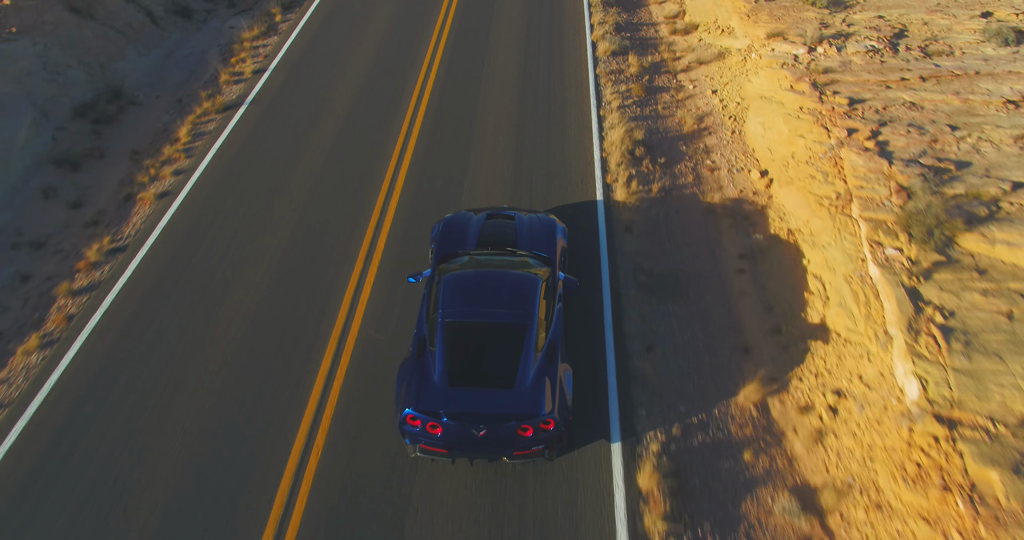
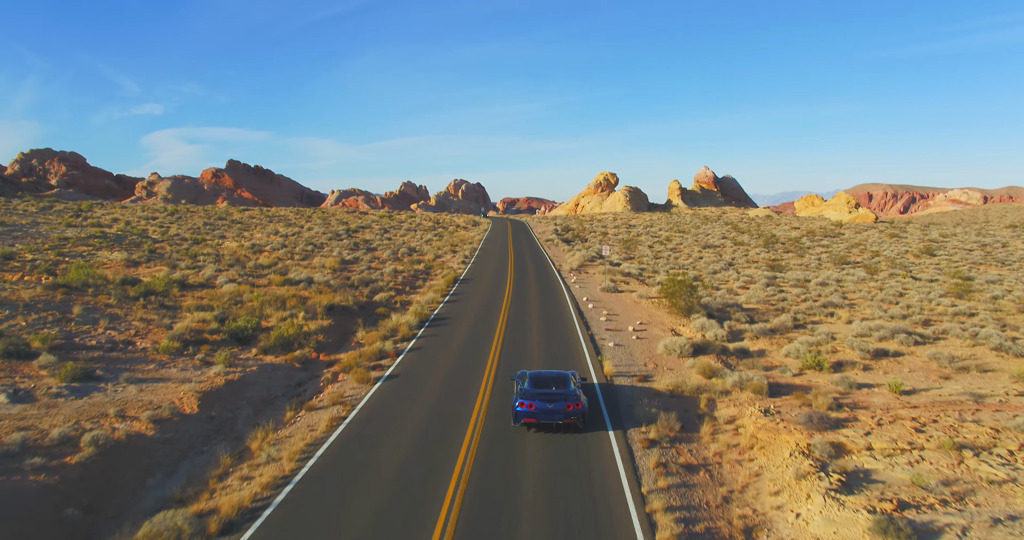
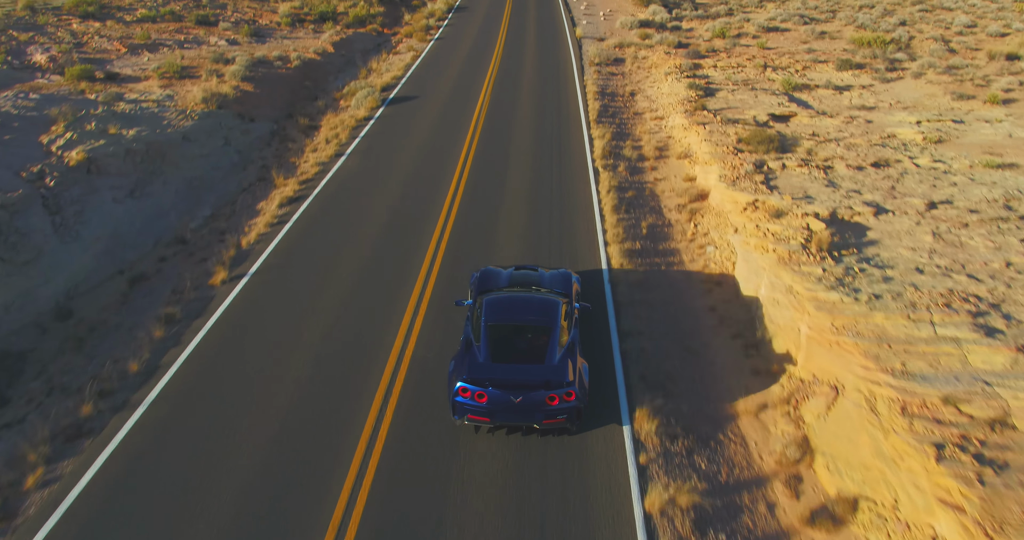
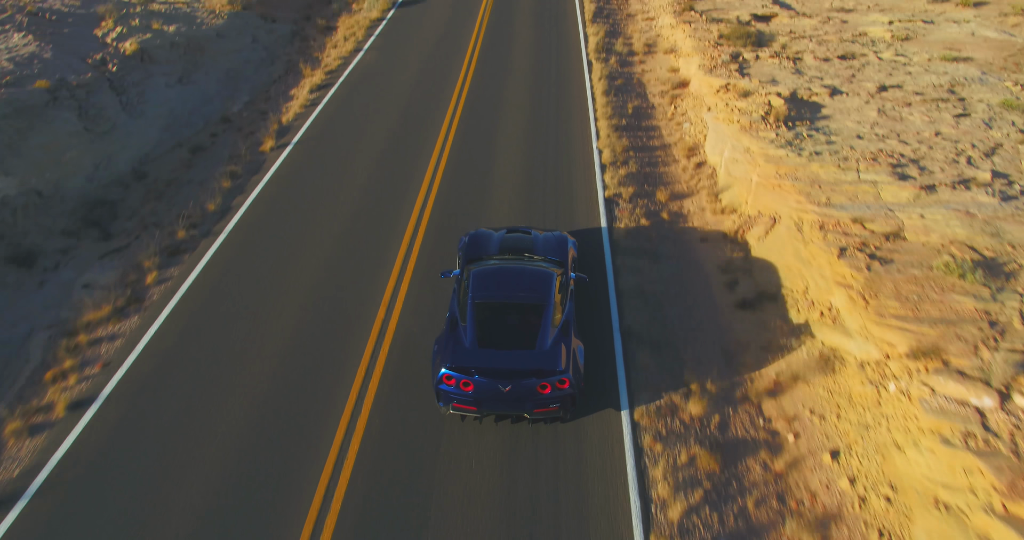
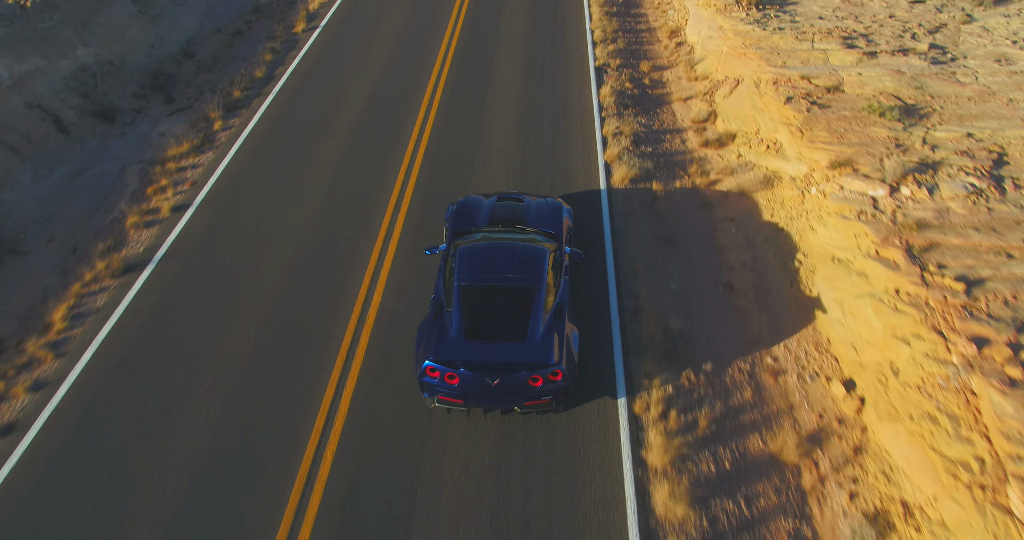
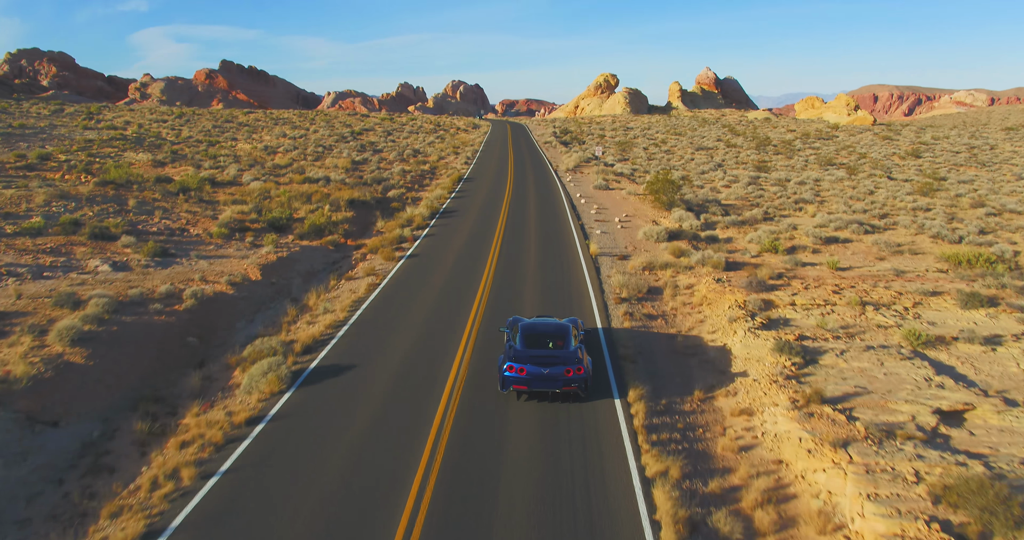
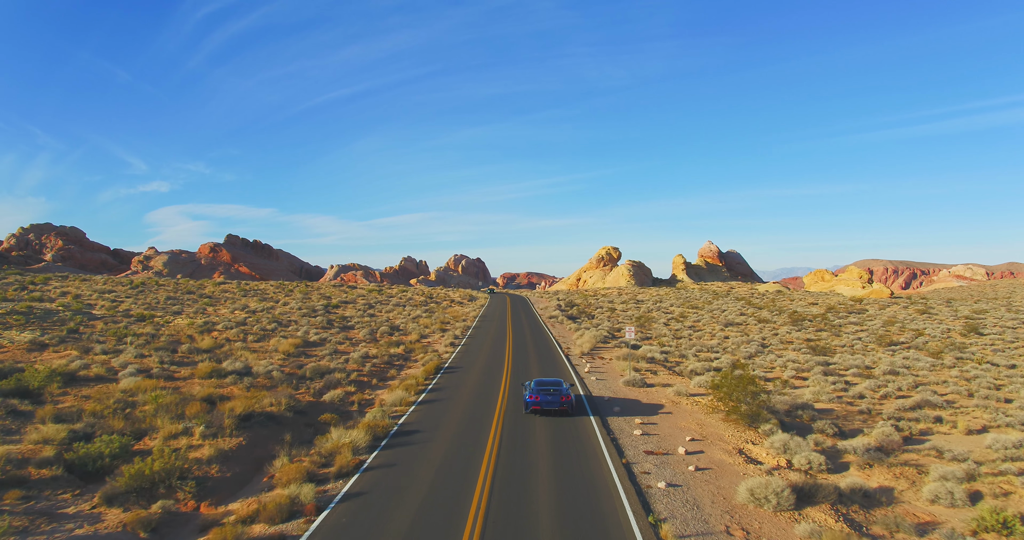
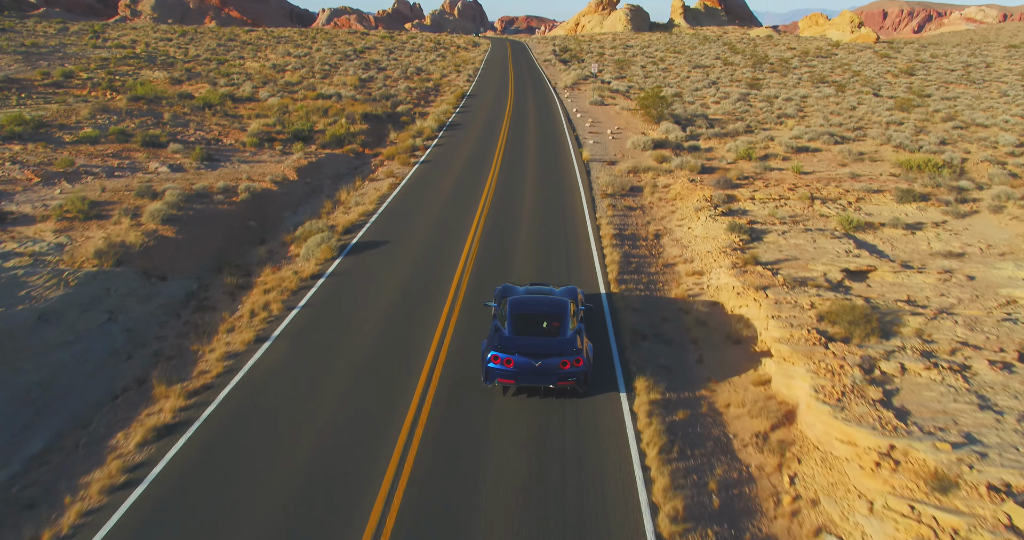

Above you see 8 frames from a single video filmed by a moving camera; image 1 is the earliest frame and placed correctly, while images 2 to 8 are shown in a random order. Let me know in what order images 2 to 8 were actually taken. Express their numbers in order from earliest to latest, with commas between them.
5, 4, 3, 8, 6, 2, 7
